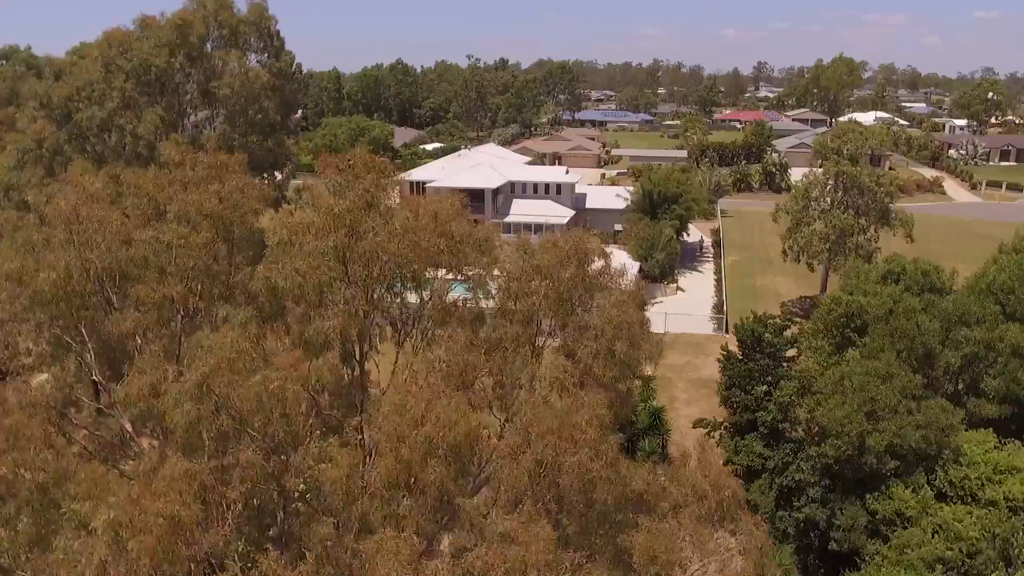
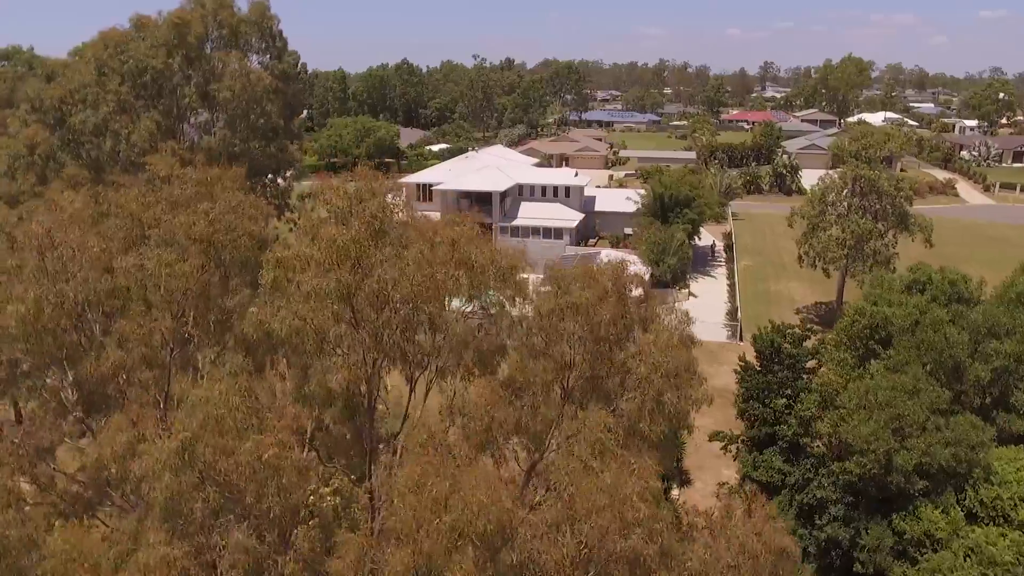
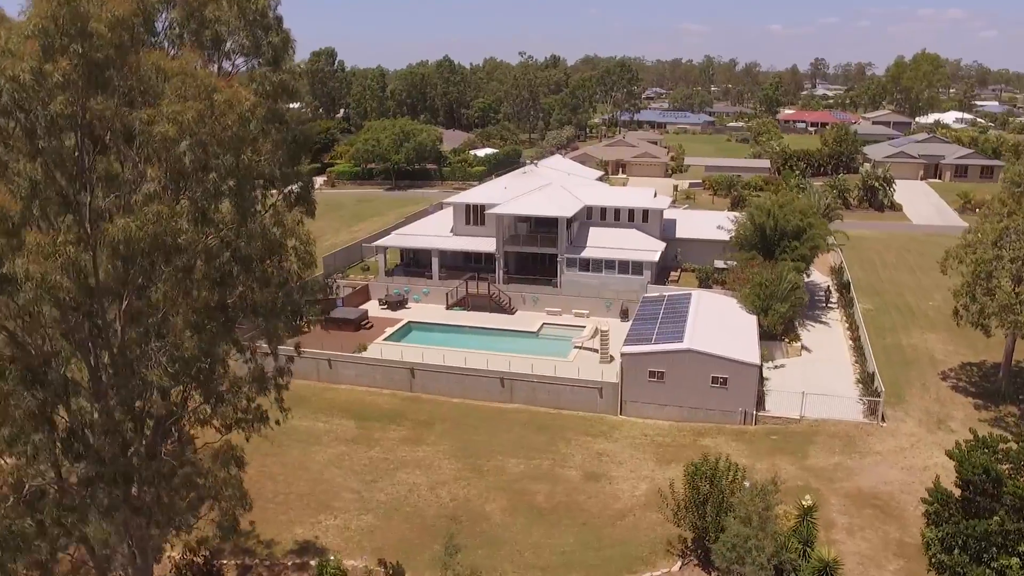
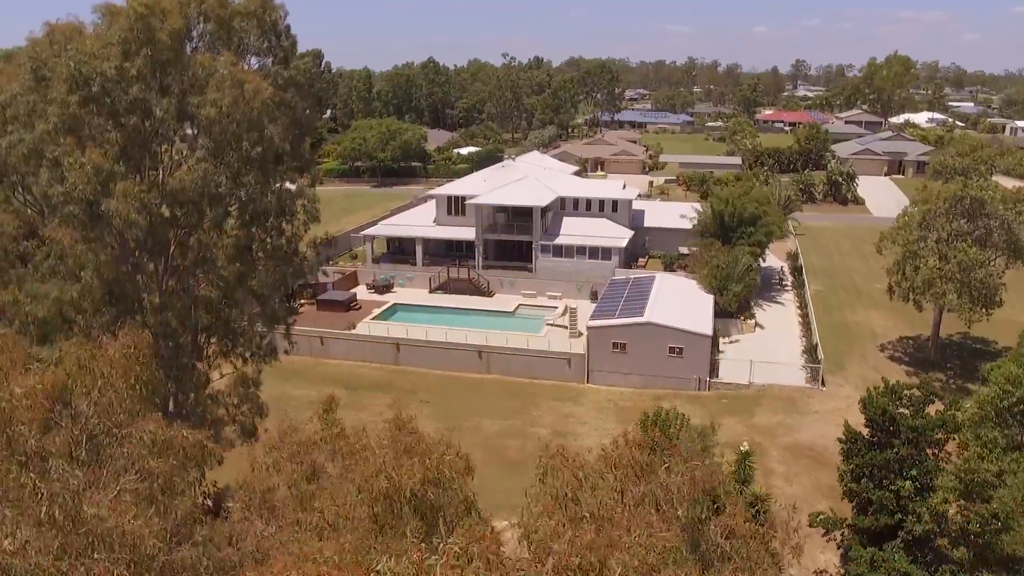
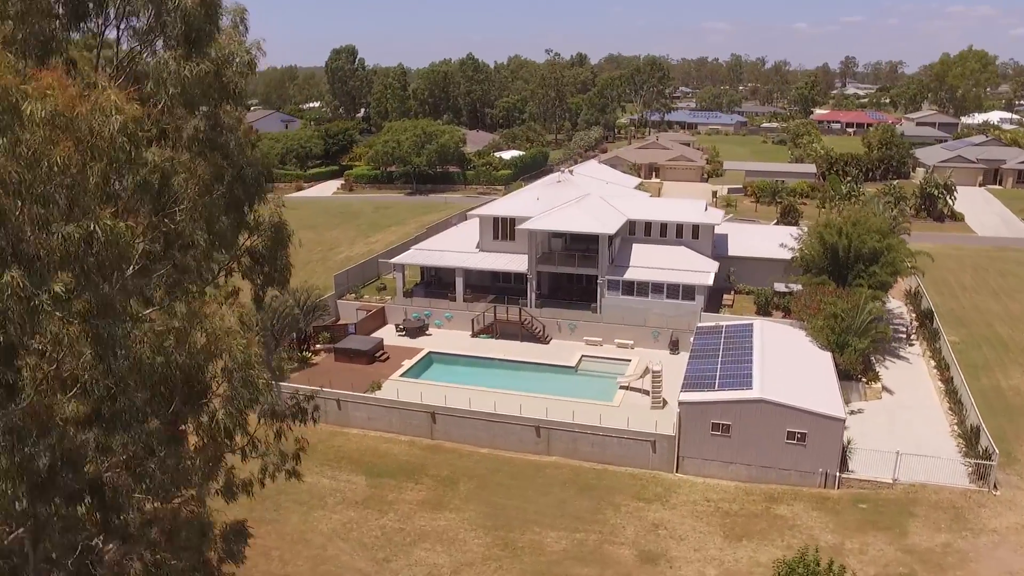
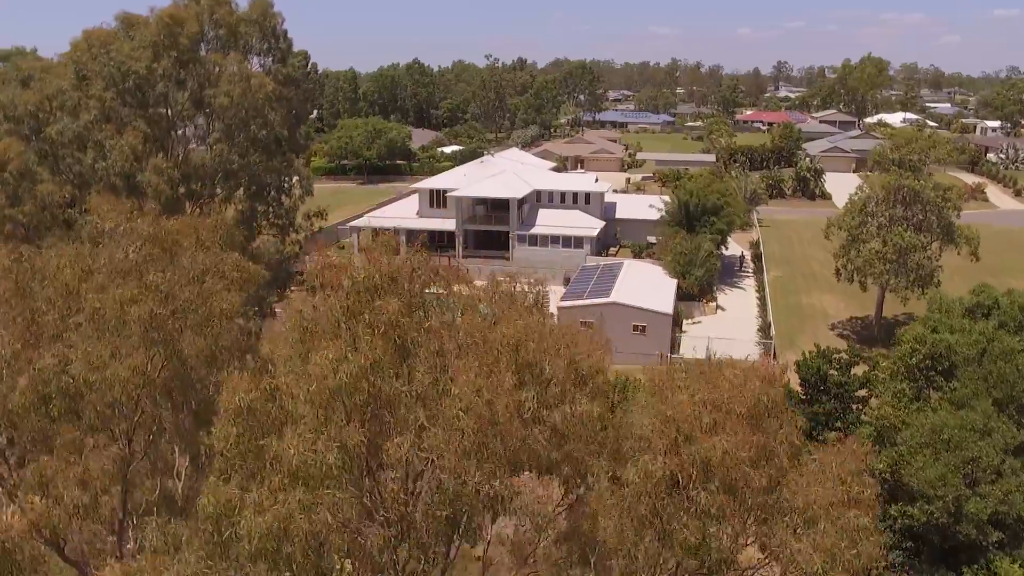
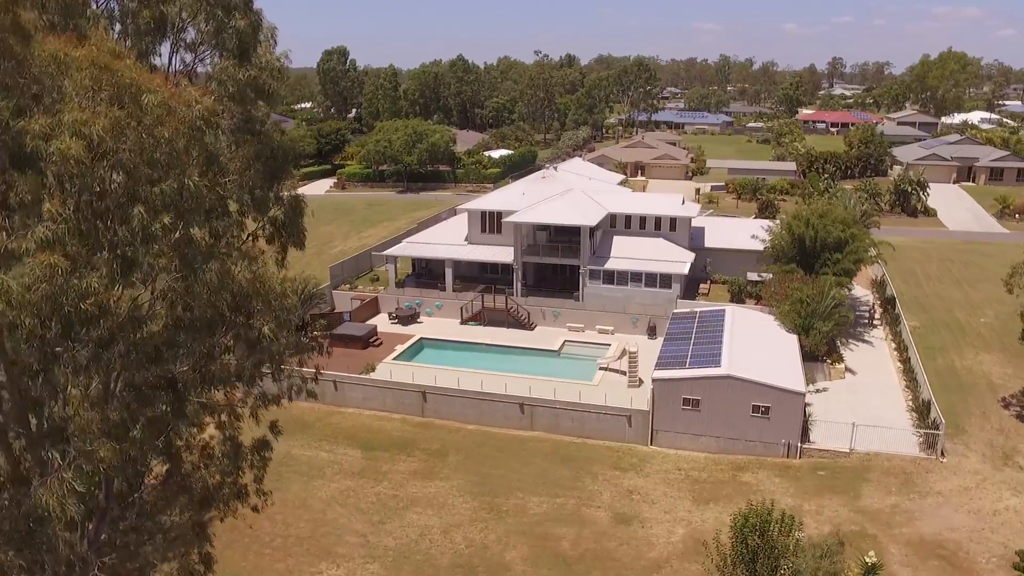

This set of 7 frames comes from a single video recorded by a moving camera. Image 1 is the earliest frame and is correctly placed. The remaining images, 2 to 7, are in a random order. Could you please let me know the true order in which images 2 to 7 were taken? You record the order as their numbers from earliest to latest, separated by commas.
2, 6, 4, 3, 7, 5
